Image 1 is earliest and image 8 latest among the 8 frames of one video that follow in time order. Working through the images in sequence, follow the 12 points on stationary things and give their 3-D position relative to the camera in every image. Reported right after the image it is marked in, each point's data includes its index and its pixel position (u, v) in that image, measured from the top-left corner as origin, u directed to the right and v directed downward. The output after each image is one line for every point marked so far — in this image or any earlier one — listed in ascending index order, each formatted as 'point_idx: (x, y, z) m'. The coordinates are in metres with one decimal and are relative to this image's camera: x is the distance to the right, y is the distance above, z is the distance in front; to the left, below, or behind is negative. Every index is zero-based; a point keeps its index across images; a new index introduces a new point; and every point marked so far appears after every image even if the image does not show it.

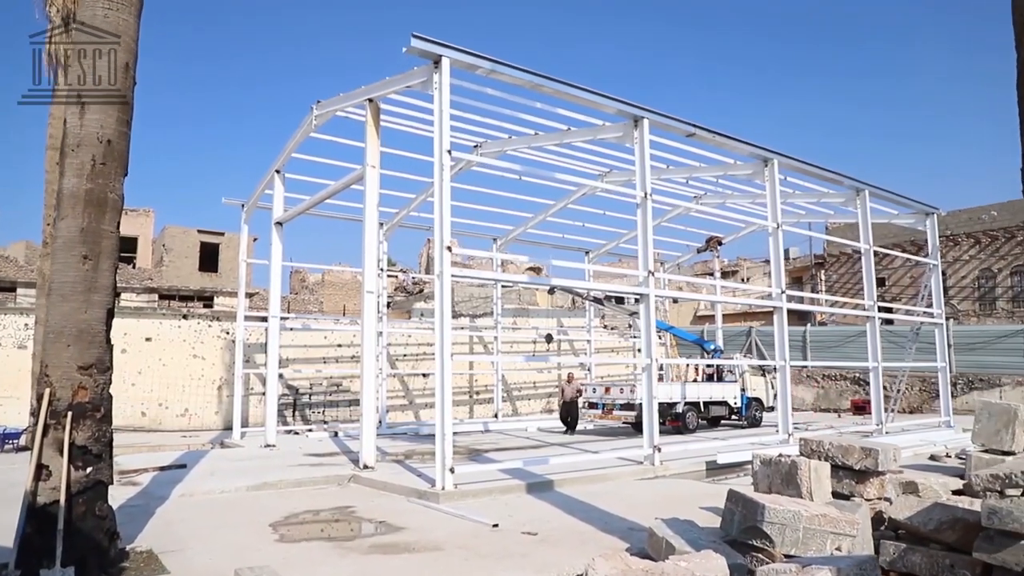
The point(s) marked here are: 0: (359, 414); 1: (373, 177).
0: (-3.6, -3.0, +16.8) m
1: (-1.8, +1.4, +9.1) m
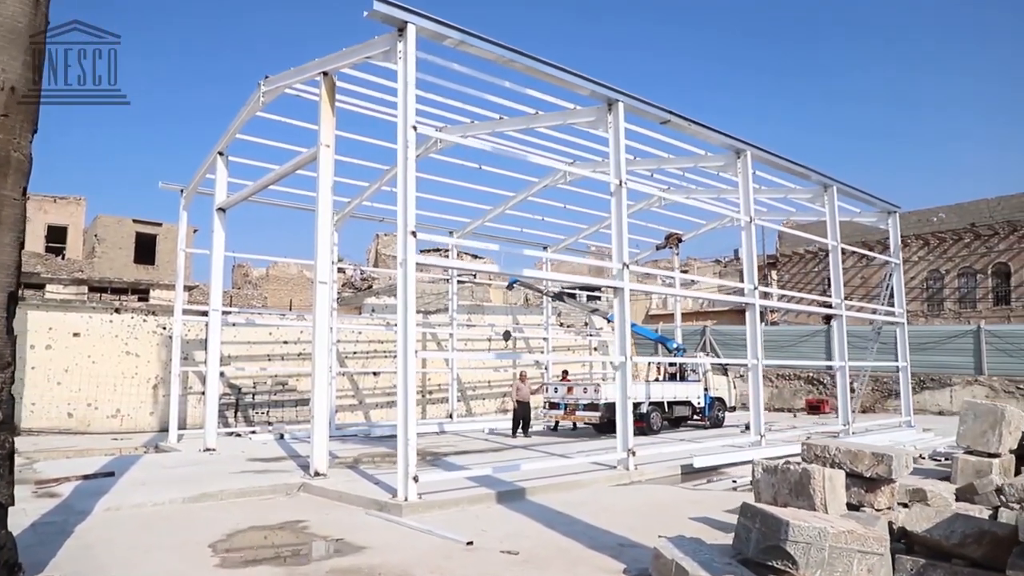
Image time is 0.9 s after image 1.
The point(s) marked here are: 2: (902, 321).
0: (-4.6, -2.8, +15.9) m
1: (-2.1, +1.5, +8.3) m
2: (+8.3, -0.7, +15.2) m
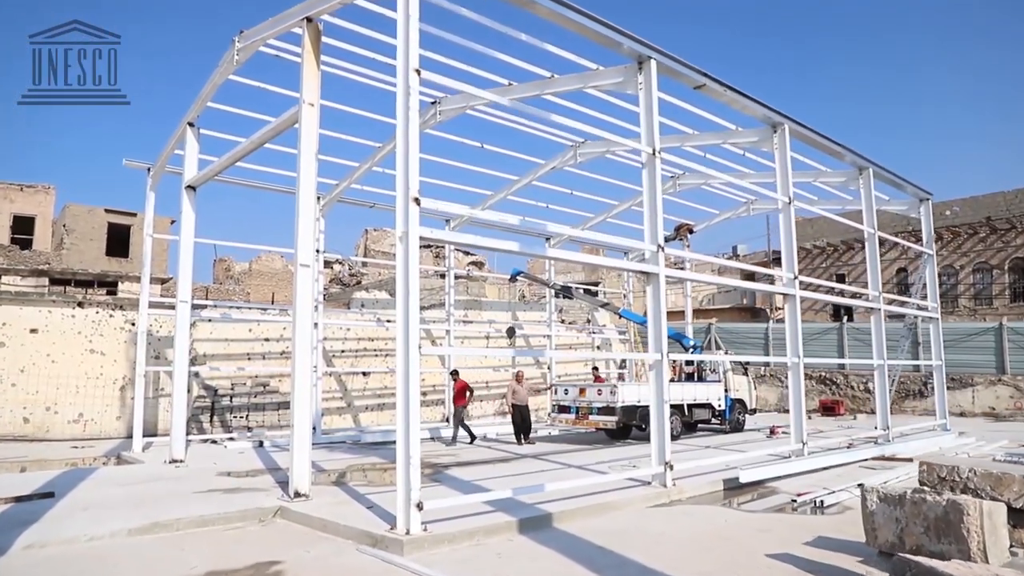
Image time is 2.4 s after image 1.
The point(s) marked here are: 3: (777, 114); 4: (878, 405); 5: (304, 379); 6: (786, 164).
0: (-4.6, -2.7, +14.6) m
1: (-2.0, +1.6, +7.0) m
2: (+8.3, -0.5, +14.1) m
3: (+3.5, +2.3, +9.7) m
4: (+5.9, -1.9, +11.5) m
5: (-1.9, -0.8, +6.7) m
6: (+3.8, +1.7, +10.0) m
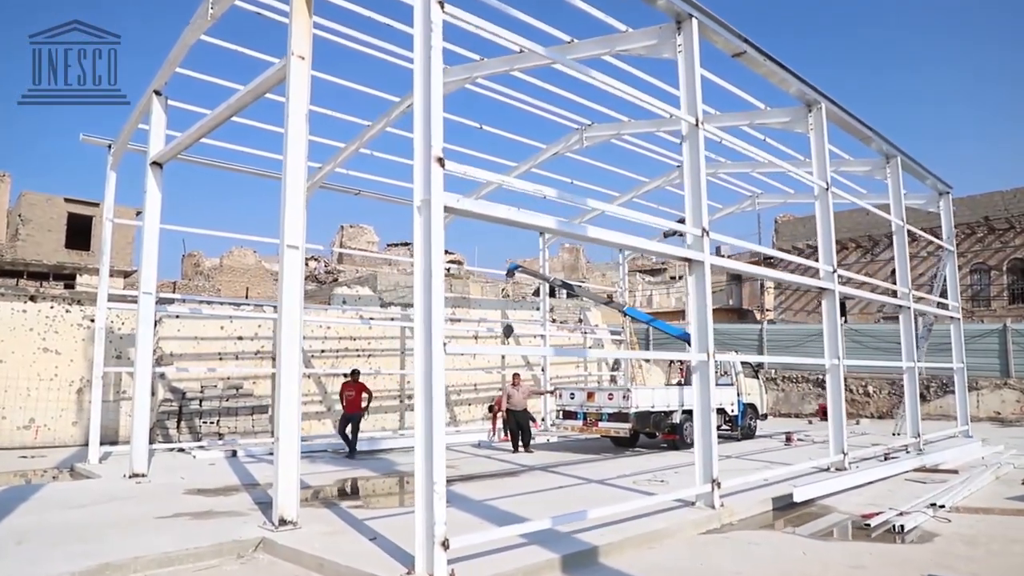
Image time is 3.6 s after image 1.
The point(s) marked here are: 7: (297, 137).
0: (-4.6, -2.6, +13.3) m
1: (-1.7, +1.7, +5.9) m
2: (+8.3, -0.5, +13.3) m
3: (+3.7, +2.4, +8.8) m
4: (+5.9, -1.8, +10.6) m
5: (-1.7, -0.7, +5.6) m
6: (+3.9, +1.8, +9.1) m
7: (-1.8, +1.2, +5.9) m
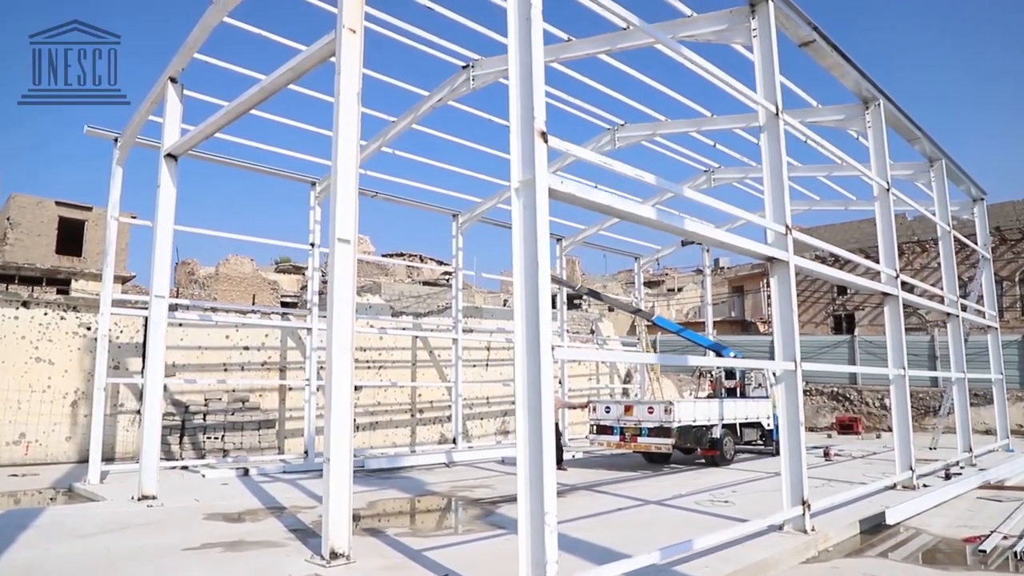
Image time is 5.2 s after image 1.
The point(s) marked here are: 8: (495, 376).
0: (-4.3, -2.7, +12.6) m
1: (-1.2, +1.7, +5.3) m
2: (+8.7, -0.7, +12.9) m
3: (+4.2, +2.3, +8.3) m
4: (+6.3, -1.9, +10.1) m
5: (-1.2, -0.7, +4.9) m
6: (+4.4, +1.7, +8.6) m
7: (-1.2, +1.2, +5.2) m
8: (-0.4, -2.1, +17.0) m
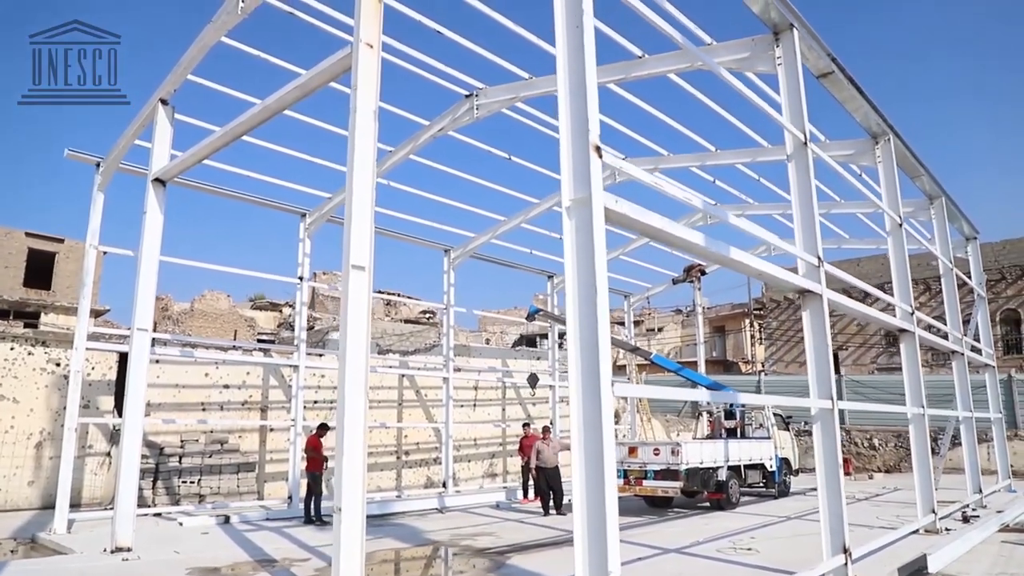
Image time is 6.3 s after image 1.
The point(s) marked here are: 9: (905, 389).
0: (-4.4, -3.3, +11.9) m
1: (-1.0, +1.5, +5.0) m
2: (+8.5, -1.4, +12.8) m
3: (+4.2, +1.9, +8.2) m
4: (+6.3, -2.4, +9.9) m
5: (-1.0, -0.9, +4.5) m
6: (+4.5, +1.3, +8.4) m
7: (-1.0, +1.0, +4.9) m
8: (-0.7, -3.0, +16.5) m
9: (+4.3, -1.1, +7.9) m
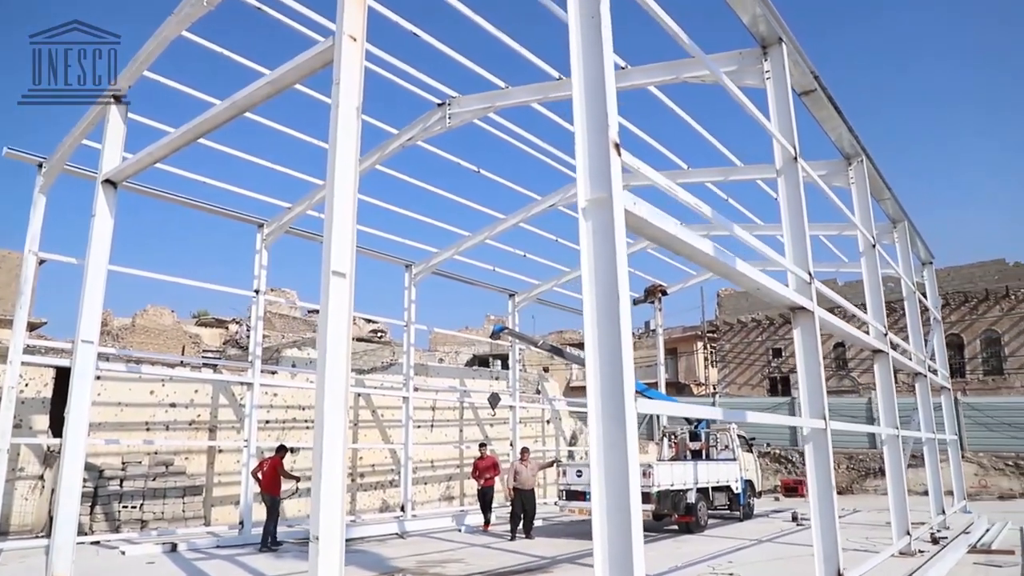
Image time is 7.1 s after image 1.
0: (-4.9, -3.5, +11.2) m
1: (-1.0, +1.5, +4.7) m
2: (+7.9, -1.8, +13.0) m
3: (+4.0, +1.7, +8.3) m
4: (+5.9, -2.8, +10.0) m
5: (-1.0, -1.0, +4.1) m
6: (+4.2, +1.0, +8.5) m
7: (-1.1, +1.0, +4.6) m
8: (-1.6, -3.4, +16.0) m
9: (+4.0, -1.3, +7.9) m
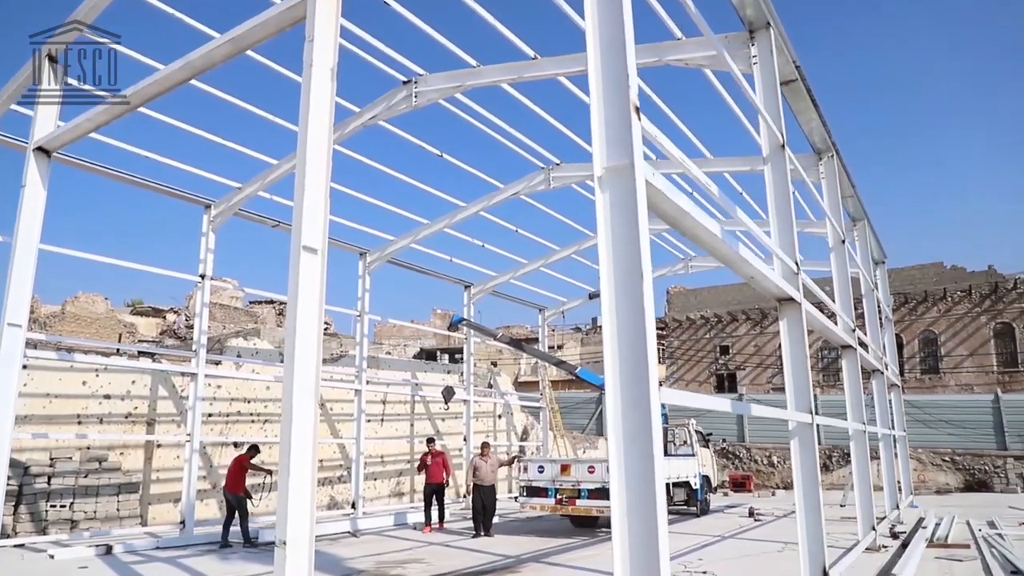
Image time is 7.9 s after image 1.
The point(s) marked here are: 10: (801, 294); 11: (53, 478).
0: (-5.6, -3.2, +10.5) m
1: (-1.1, +1.6, +4.3) m
2: (+7.1, -1.8, +13.3) m
3: (+3.6, +1.7, +8.3) m
4: (+5.3, -2.7, +10.1) m
5: (-1.1, -0.8, +3.7) m
6: (+3.8, +1.1, +8.5) m
7: (-1.1, +1.1, +4.2) m
8: (-2.6, -3.1, +15.6) m
9: (+3.7, -1.3, +7.9) m
10: (+2.2, 0.0, +5.4) m
11: (-6.3, -2.6, +9.8) m
